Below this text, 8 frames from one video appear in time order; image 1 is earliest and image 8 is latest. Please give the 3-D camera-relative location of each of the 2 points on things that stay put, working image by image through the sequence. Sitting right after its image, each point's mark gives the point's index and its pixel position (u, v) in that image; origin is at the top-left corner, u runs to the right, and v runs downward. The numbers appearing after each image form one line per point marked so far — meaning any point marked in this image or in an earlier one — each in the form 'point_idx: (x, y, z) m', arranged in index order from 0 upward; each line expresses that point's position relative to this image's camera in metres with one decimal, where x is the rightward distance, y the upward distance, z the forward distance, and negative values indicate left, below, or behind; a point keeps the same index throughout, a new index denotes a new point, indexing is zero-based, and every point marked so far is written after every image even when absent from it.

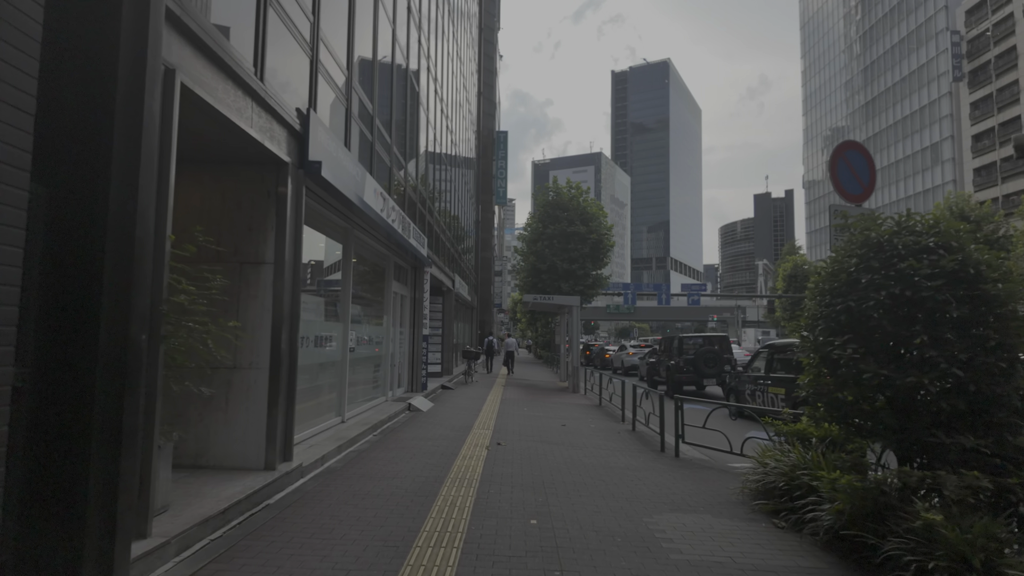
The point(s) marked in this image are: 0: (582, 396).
0: (+1.9, -3.0, +16.4) m
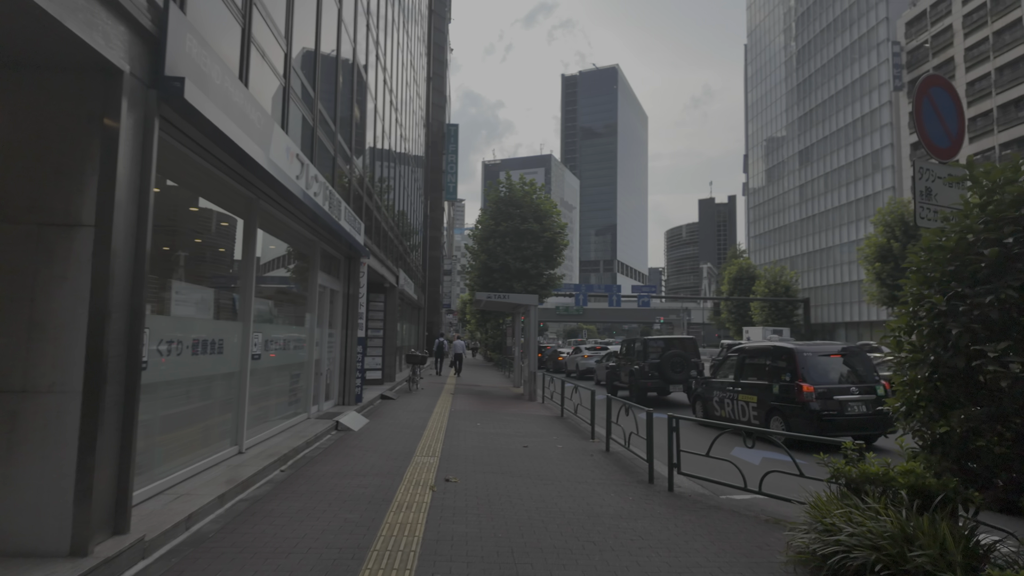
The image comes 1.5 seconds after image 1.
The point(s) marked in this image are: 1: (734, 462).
0: (+0.7, -2.9, +14.8) m
1: (+2.2, -1.7, +5.9) m
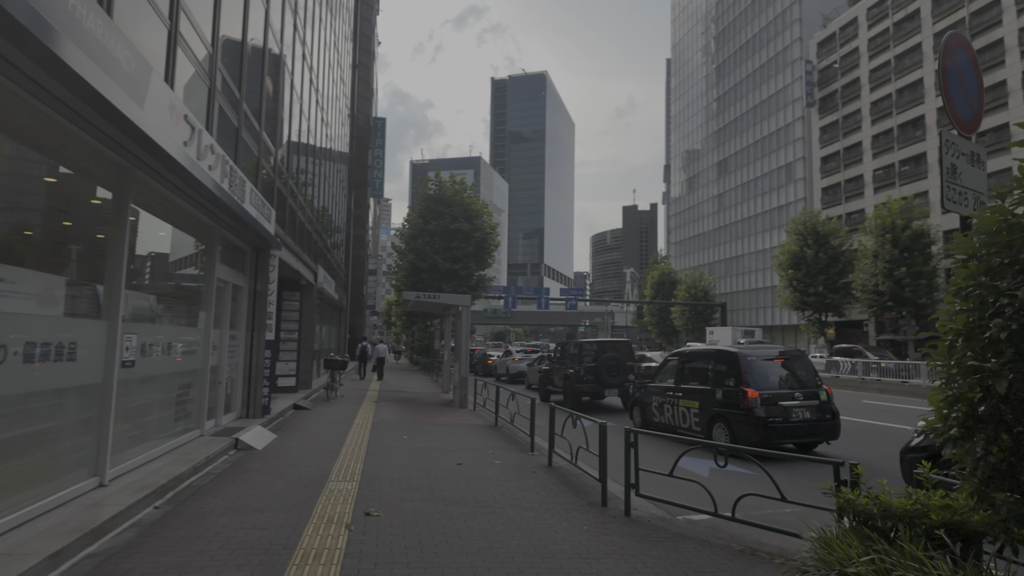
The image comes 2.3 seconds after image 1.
0: (-0.9, -2.9, +13.8) m
1: (+1.7, -1.7, +5.2) m
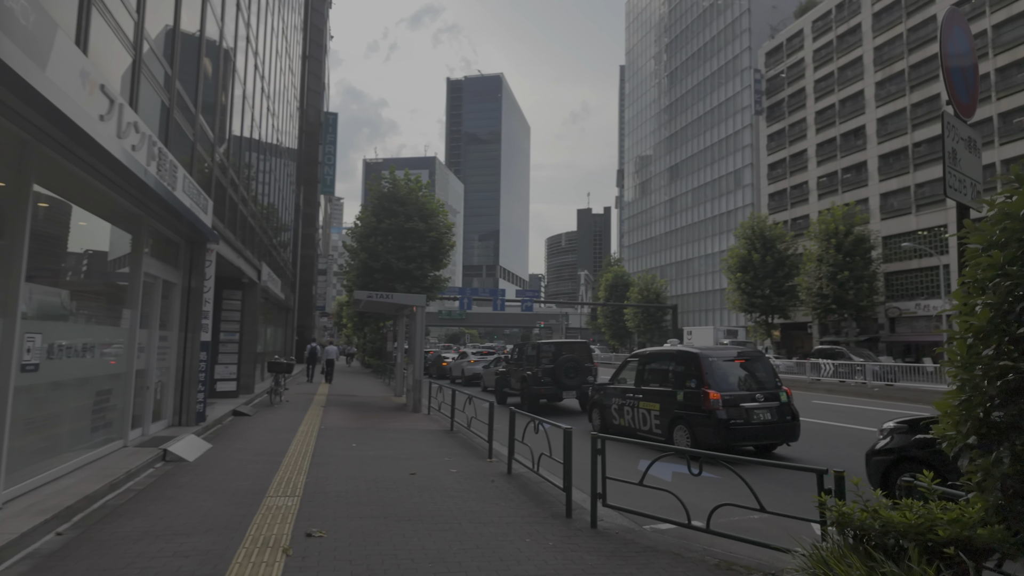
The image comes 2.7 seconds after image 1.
0: (-1.9, -2.9, +13.3) m
1: (+1.3, -1.7, +4.9) m
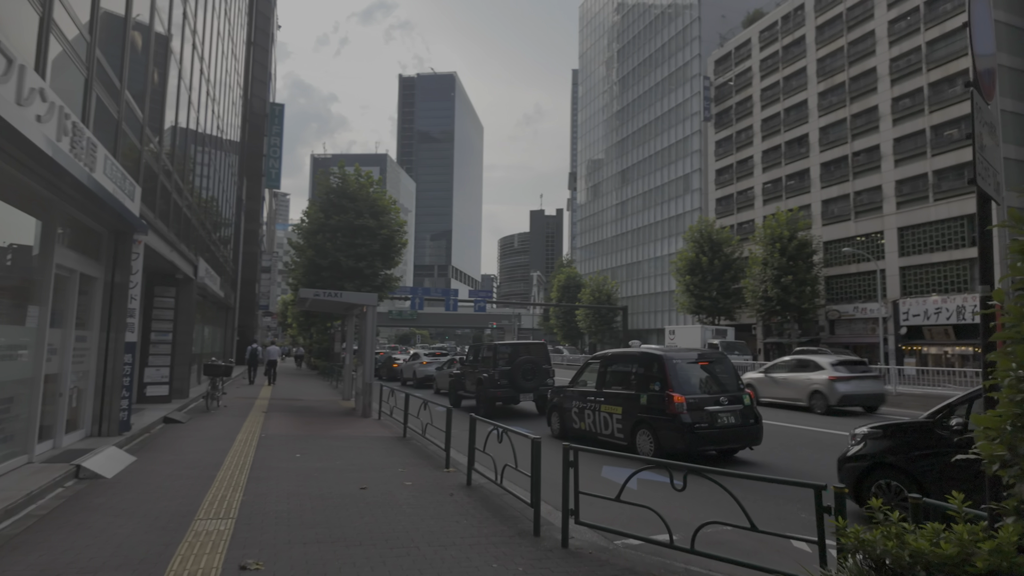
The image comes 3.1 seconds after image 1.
0: (-2.8, -2.8, +12.6) m
1: (+1.1, -1.7, +4.5) m
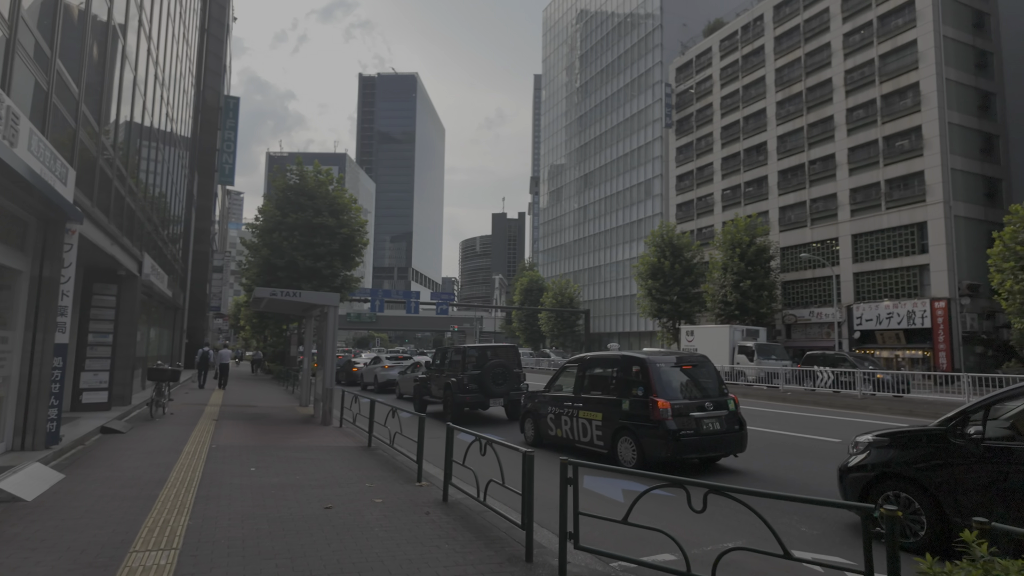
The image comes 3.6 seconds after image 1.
0: (-3.4, -2.8, +11.8) m
1: (+1.0, -1.6, +4.0) m
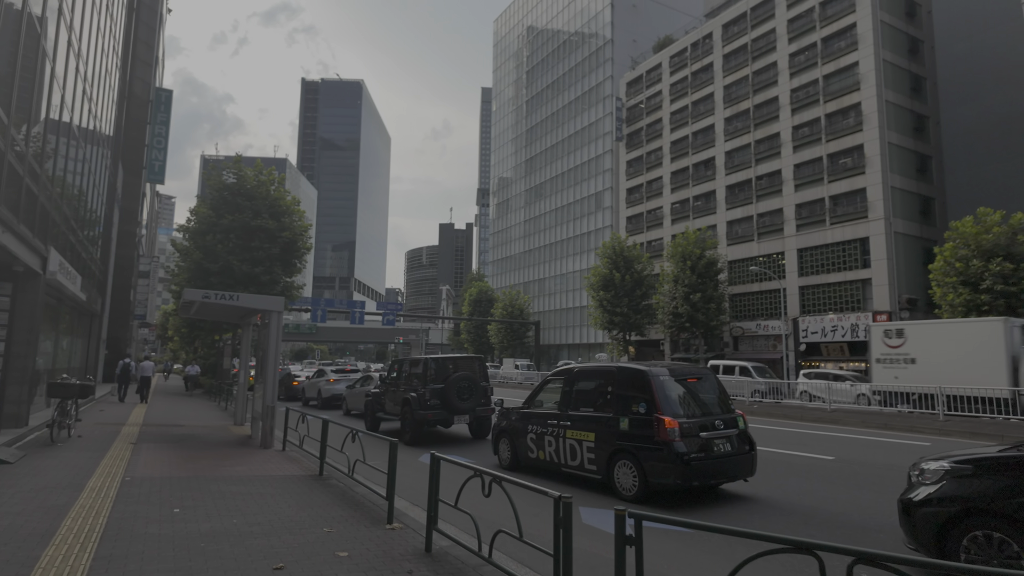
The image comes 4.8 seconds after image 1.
0: (-3.9, -2.9, +10.2) m
1: (+1.3, -1.6, +2.9) m
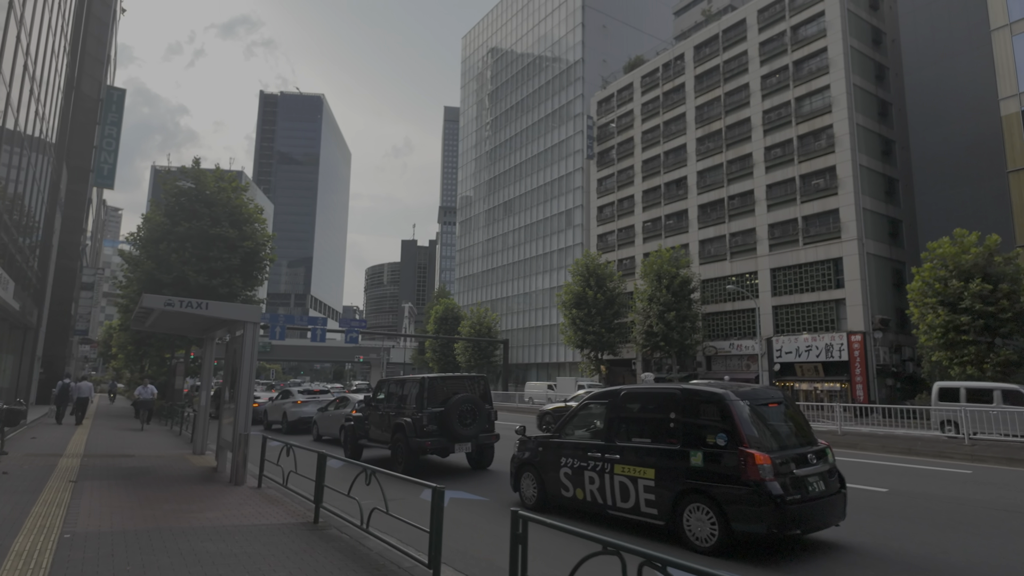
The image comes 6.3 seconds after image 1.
0: (-3.5, -2.9, +8.4) m
1: (+2.1, -1.5, +1.5) m
